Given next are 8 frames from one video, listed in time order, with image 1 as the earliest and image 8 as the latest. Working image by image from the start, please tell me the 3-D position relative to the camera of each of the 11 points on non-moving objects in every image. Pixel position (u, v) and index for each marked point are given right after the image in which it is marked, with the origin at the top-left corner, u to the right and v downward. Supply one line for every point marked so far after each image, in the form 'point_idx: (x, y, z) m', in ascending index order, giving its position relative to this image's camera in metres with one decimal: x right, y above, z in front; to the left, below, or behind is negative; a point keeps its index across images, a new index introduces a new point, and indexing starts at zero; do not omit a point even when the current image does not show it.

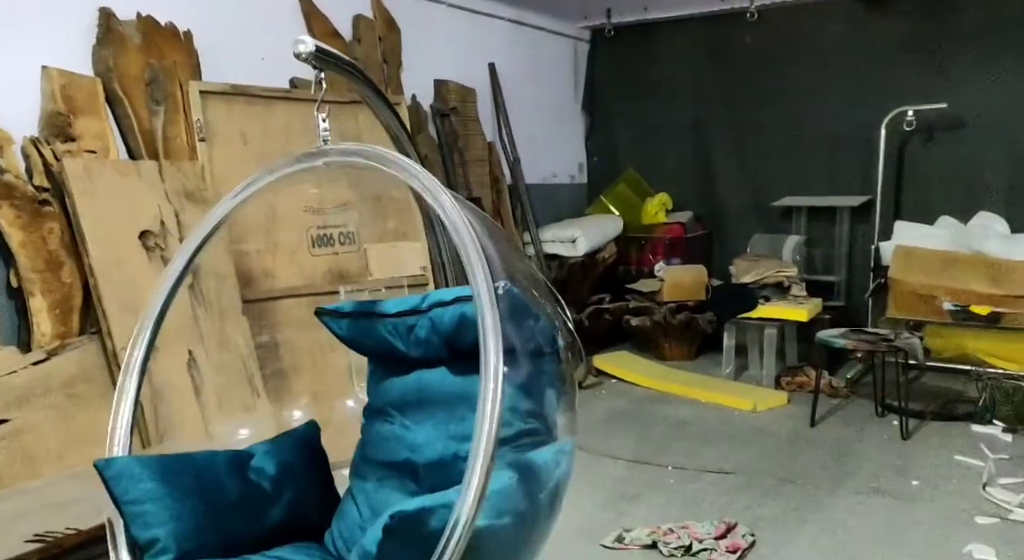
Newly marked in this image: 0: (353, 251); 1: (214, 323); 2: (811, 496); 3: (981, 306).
0: (-0.6, +0.1, +3.4) m
1: (-1.0, -0.1, +2.8) m
2: (+0.9, -0.6, +2.4) m
3: (+1.8, -0.1, +3.3) m
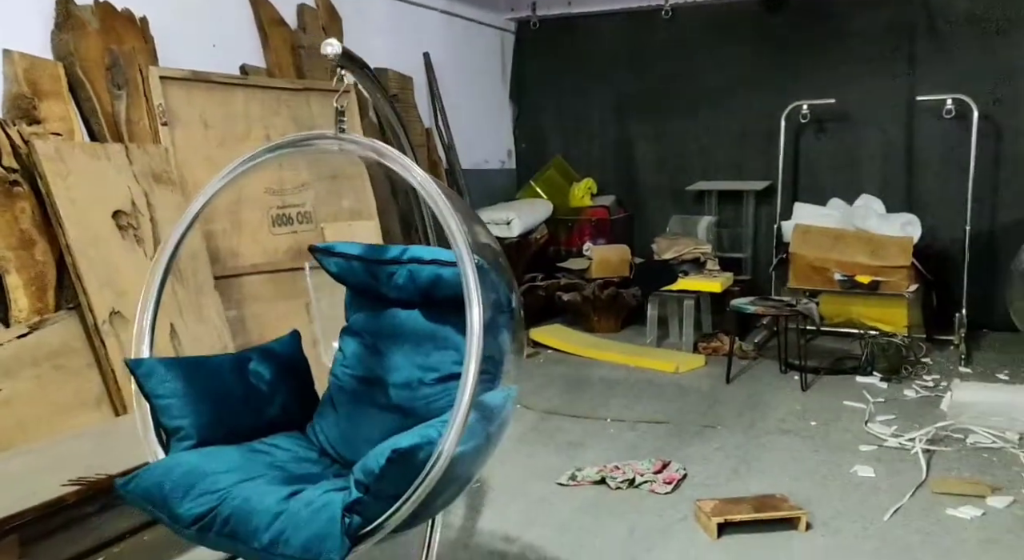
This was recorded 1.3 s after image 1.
0: (-0.8, +0.2, +3.6) m
1: (-1.1, -0.1, +3.0) m
2: (+0.7, -0.5, +2.8) m
3: (+1.6, 0.0, +3.8) m
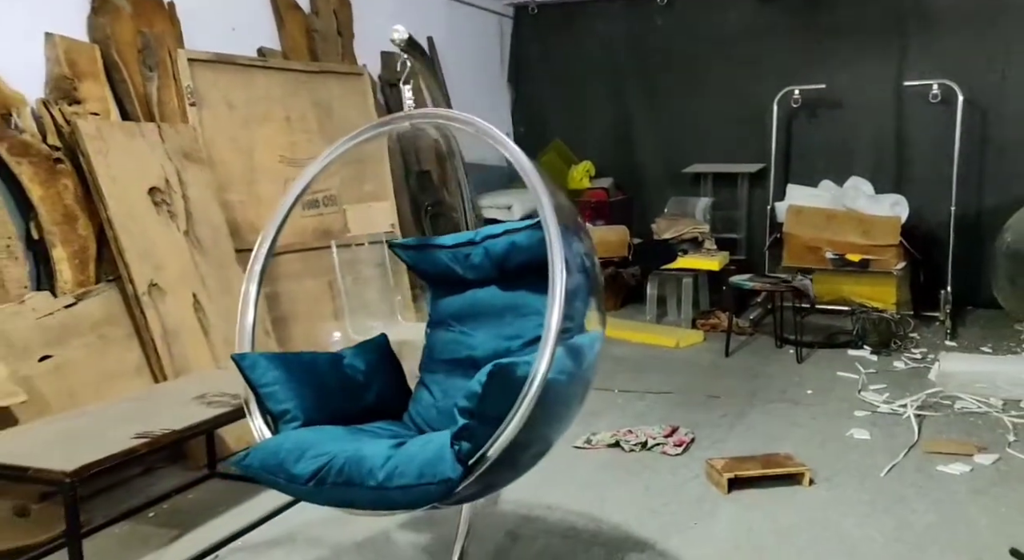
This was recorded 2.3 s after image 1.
0: (-0.8, +0.3, +3.8) m
1: (-1.1, 0.0, +3.1) m
2: (+0.8, -0.5, +3.0) m
3: (+1.6, +0.1, +4.0) m
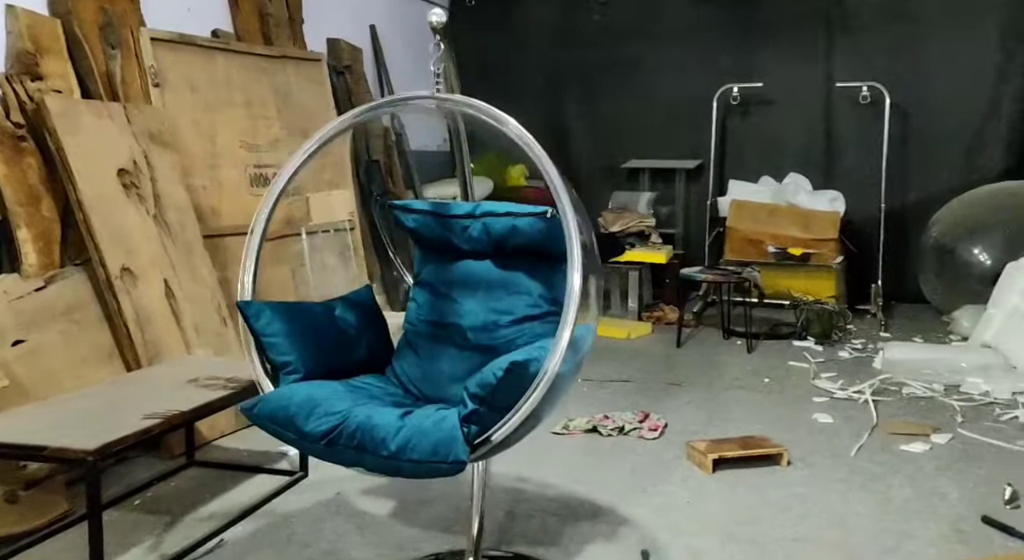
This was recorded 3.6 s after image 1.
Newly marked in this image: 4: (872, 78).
0: (-1.0, +0.4, +3.7) m
1: (-1.2, +0.1, +3.0) m
2: (+0.7, -0.4, +3.2) m
3: (+1.4, +0.2, +4.3) m
4: (+2.2, +1.2, +5.2) m
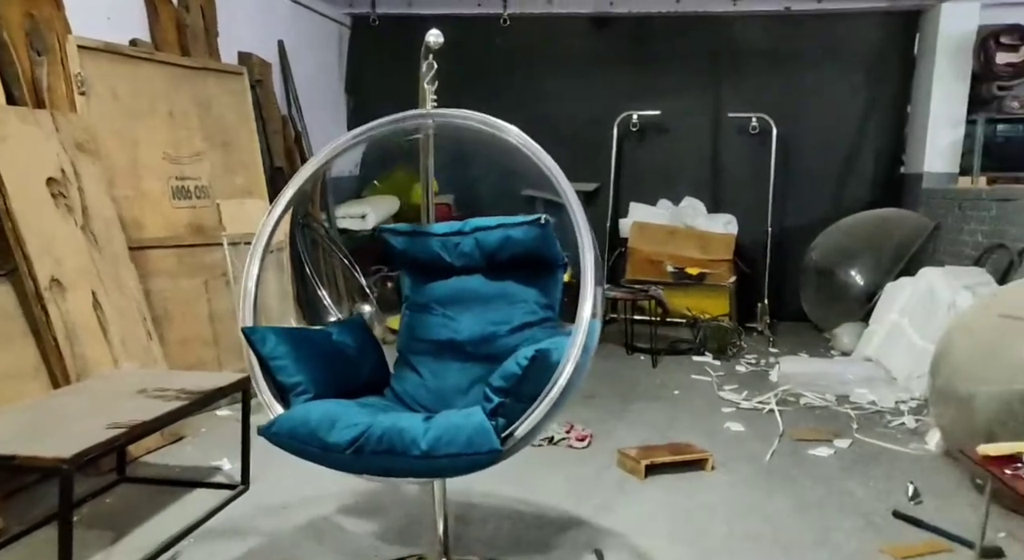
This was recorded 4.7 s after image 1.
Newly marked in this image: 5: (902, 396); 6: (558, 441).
0: (-1.3, +0.3, +3.7) m
1: (-1.4, 0.0, +3.0) m
2: (+0.4, -0.5, +3.4) m
3: (+1.0, +0.1, +4.6) m
4: (+1.6, +1.1, +5.6) m
5: (+1.6, -0.5, +3.5) m
6: (+0.2, -0.6, +3.0) m
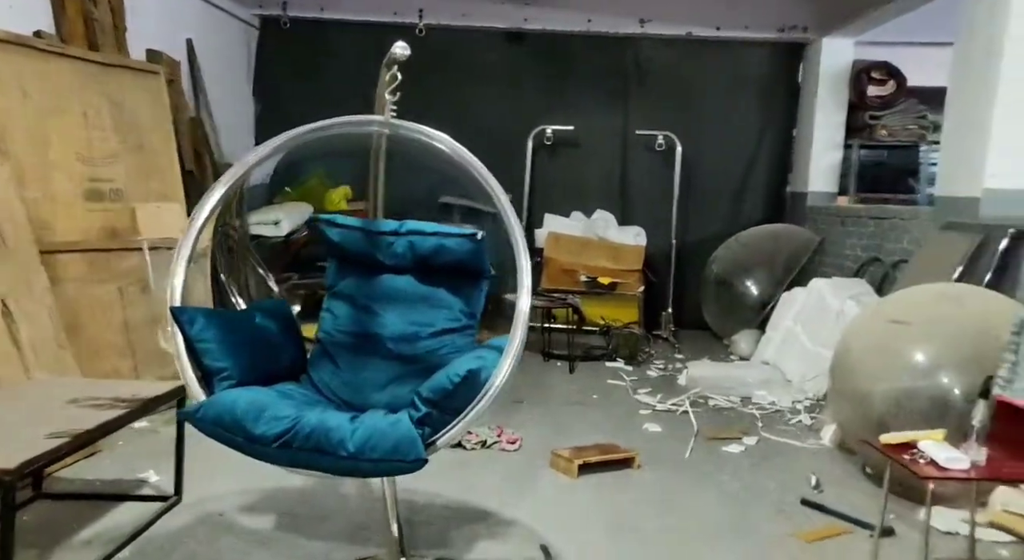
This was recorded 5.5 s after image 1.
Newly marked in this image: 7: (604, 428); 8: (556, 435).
0: (-1.6, +0.3, +3.7) m
1: (-1.6, 0.0, +2.9) m
2: (+0.1, -0.5, +3.6) m
3: (+0.5, 0.0, +4.8) m
4: (+1.1, +1.1, +6.0) m
5: (+1.3, -0.5, +3.8) m
6: (-0.1, -0.6, +3.1) m
7: (+0.4, -0.6, +3.3) m
8: (+0.2, -0.6, +3.2) m
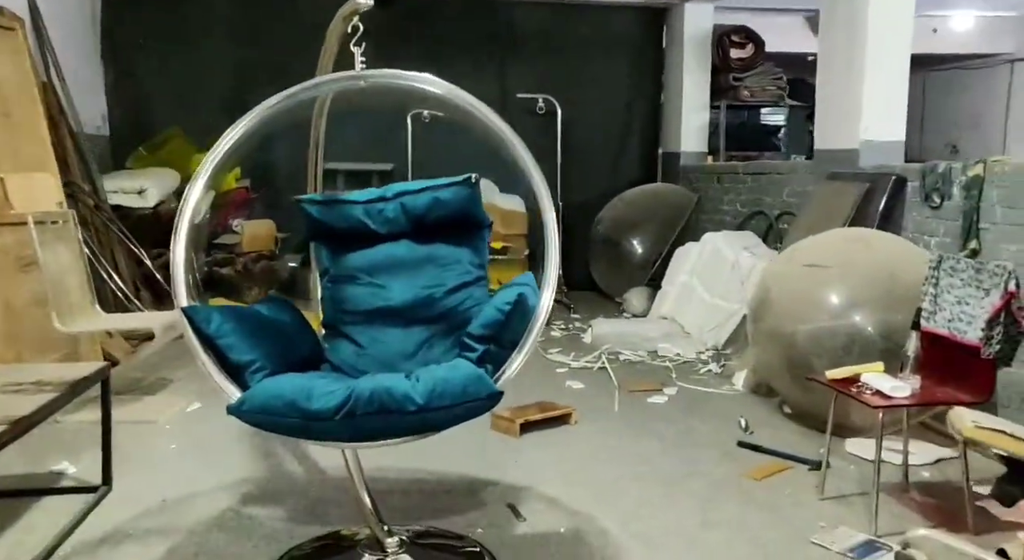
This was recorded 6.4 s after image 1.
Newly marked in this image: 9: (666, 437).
0: (-2.0, +0.3, +3.3) m
1: (-1.9, 0.0, +2.6) m
2: (-0.2, -0.4, +3.5) m
3: (-0.1, +0.2, +4.8) m
4: (+0.2, +1.3, +6.0) m
5: (+0.9, -0.3, +4.0) m
6: (-0.3, -0.5, +3.1) m
7: (+0.1, -0.4, +3.4) m
8: (-0.1, -0.5, +3.2) m
9: (+0.5, -0.5, +2.7) m
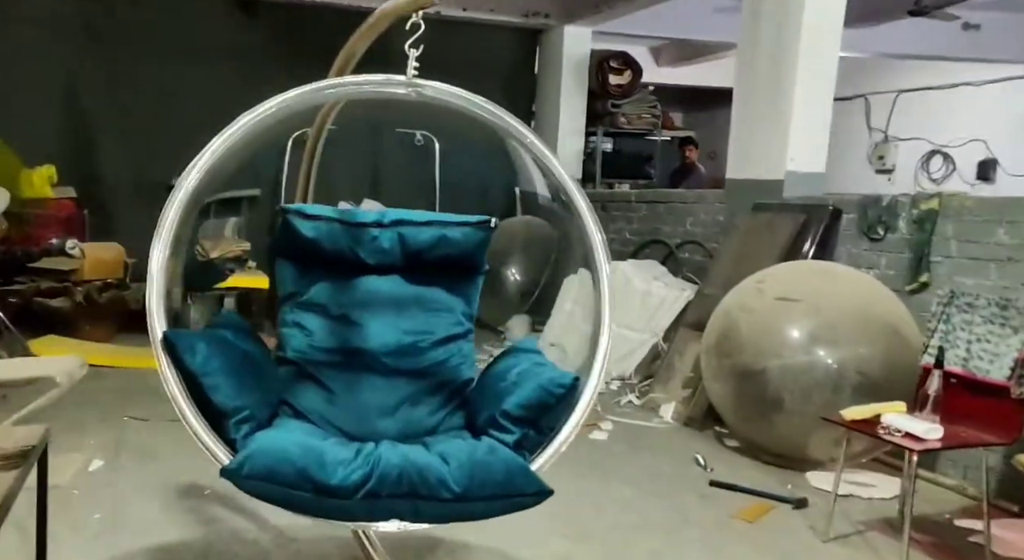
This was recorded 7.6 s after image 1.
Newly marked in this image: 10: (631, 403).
0: (-2.2, +0.2, +2.7) m
1: (-1.9, -0.1, +2.0) m
2: (-0.5, -0.5, +3.2) m
3: (-0.7, 0.0, +4.6) m
4: (-0.7, +1.1, +5.8) m
5: (+0.5, -0.4, +3.9) m
6: (-0.5, -0.6, +2.8) m
7: (-0.2, -0.6, +3.1) m
8: (-0.3, -0.6, +3.0) m
9: (+0.4, -0.6, +2.6) m
10: (+0.5, -0.5, +3.5) m
